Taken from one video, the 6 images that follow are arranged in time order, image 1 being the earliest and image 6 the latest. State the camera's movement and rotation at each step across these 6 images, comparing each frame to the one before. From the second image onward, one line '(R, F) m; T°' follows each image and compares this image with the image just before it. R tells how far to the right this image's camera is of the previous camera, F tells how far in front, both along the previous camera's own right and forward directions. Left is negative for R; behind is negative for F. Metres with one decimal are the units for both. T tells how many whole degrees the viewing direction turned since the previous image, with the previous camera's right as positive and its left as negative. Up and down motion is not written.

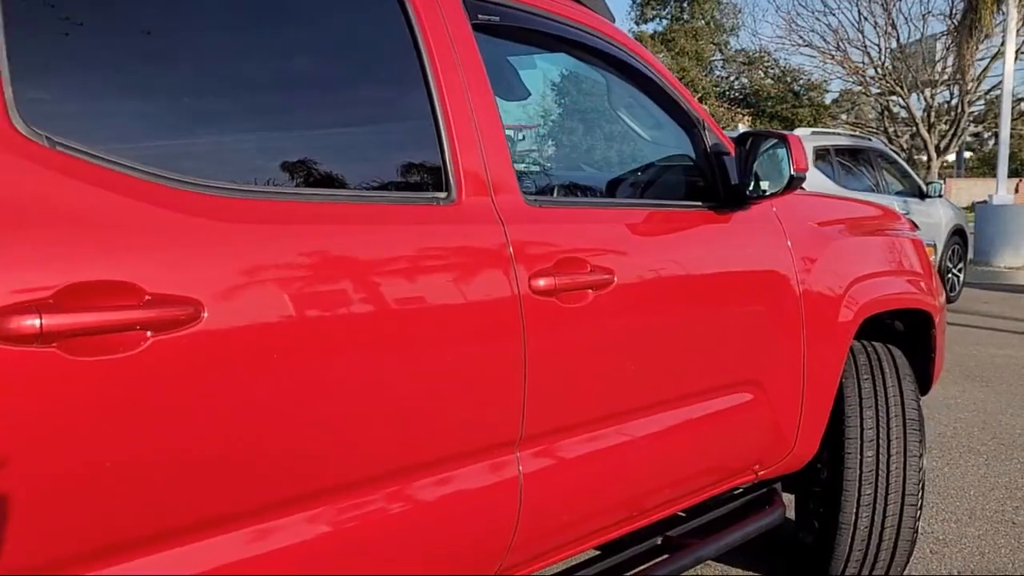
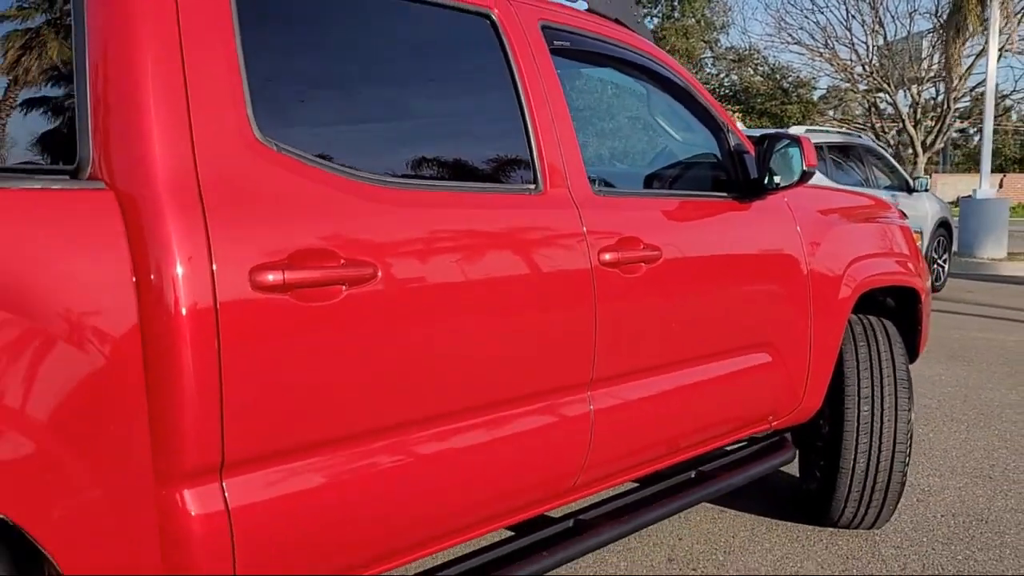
(-0.2, -0.5) m; +1°
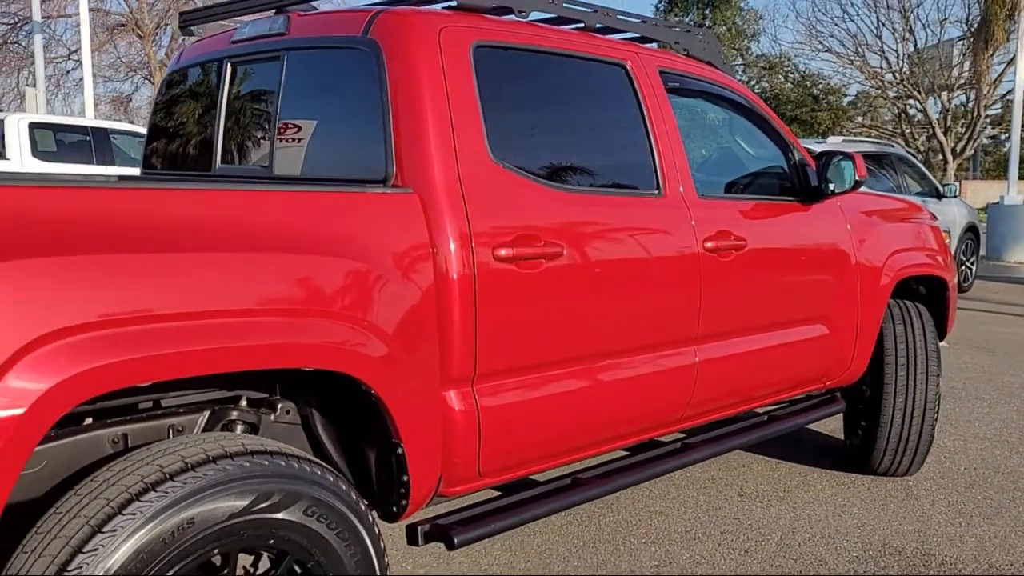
(-0.4, -0.8) m; -2°
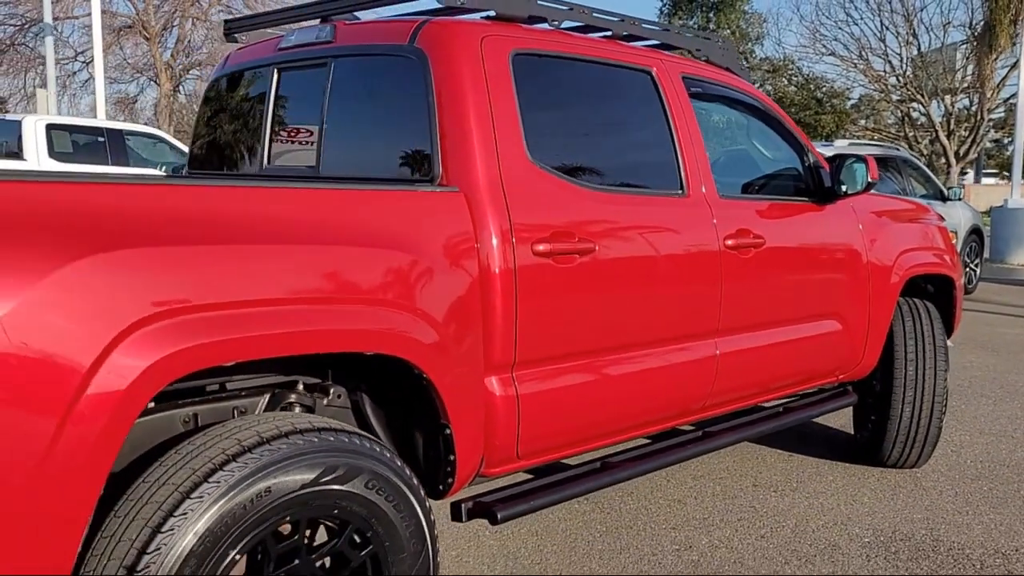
(-0.1, -0.2) m; 0°
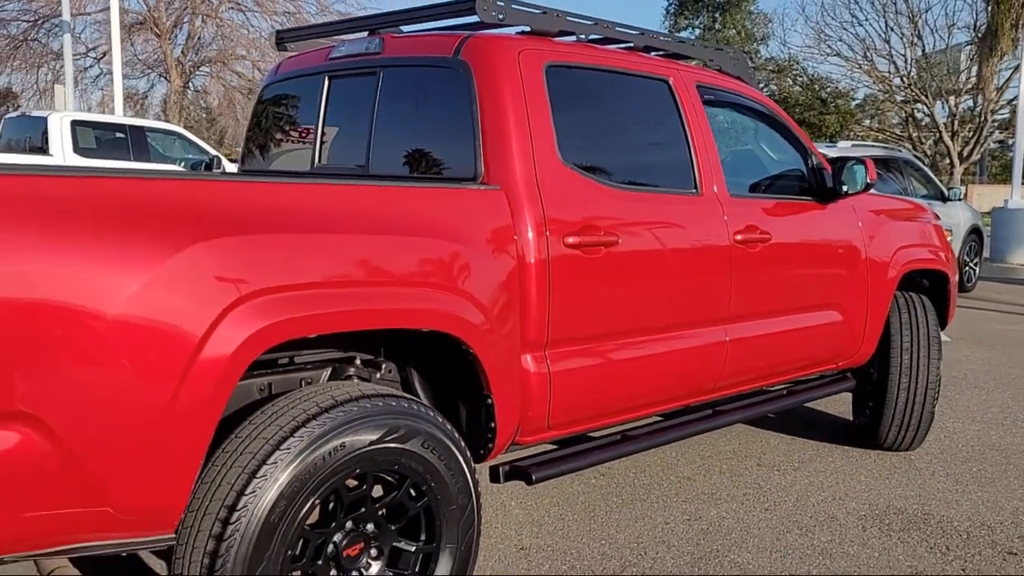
(-0.1, -0.3) m; 0°
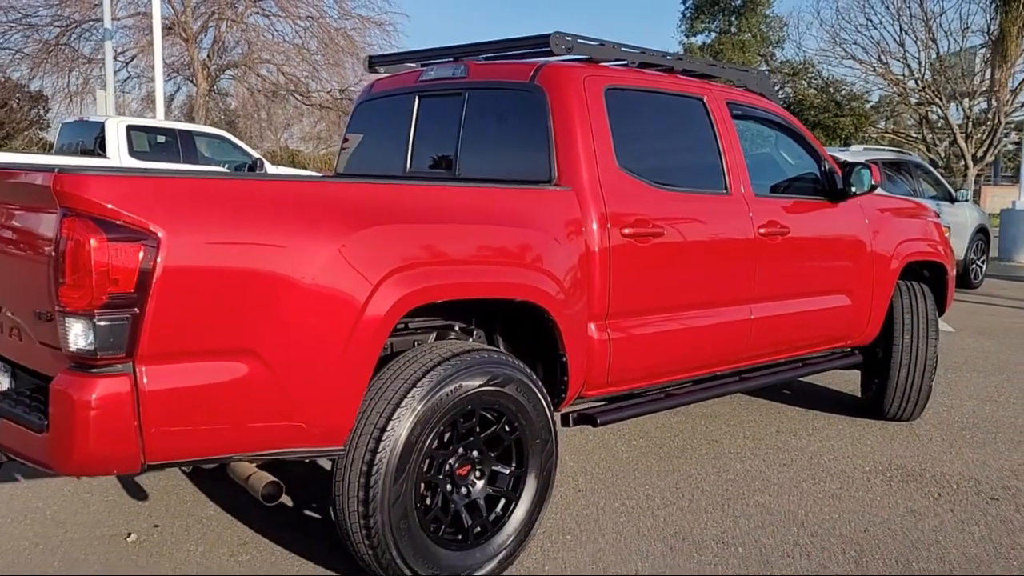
(-0.2, -0.7) m; -1°
